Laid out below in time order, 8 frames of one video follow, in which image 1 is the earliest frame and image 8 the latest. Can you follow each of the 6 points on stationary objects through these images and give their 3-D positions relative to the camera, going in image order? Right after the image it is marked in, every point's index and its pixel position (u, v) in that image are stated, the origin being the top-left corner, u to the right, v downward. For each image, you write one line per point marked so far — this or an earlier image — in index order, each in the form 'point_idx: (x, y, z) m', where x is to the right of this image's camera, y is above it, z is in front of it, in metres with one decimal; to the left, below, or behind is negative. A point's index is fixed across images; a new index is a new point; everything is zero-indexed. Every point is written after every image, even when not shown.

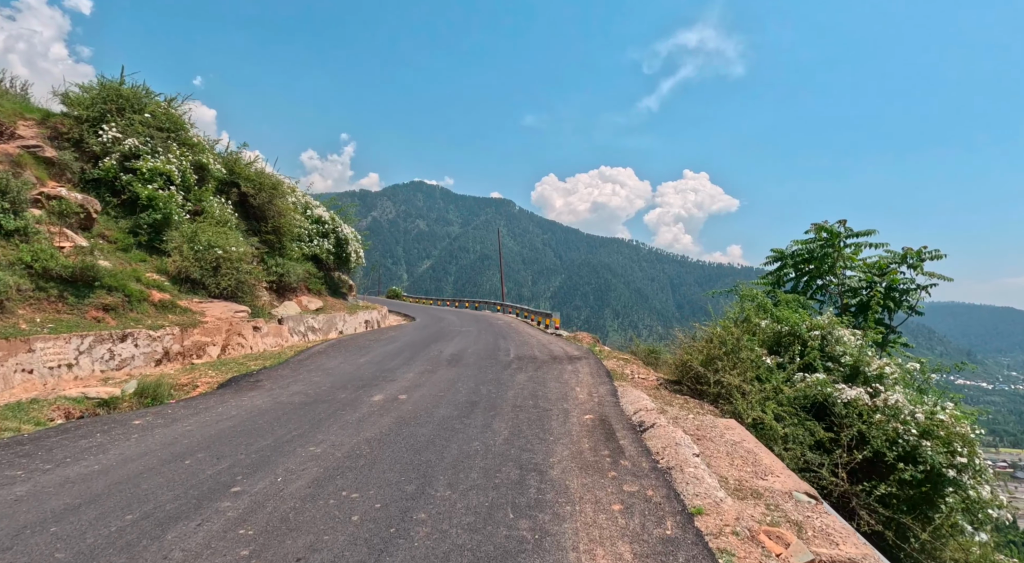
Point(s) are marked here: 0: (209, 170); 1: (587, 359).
0: (-9.2, +3.4, +16.4) m
1: (+1.6, -1.7, +11.7) m
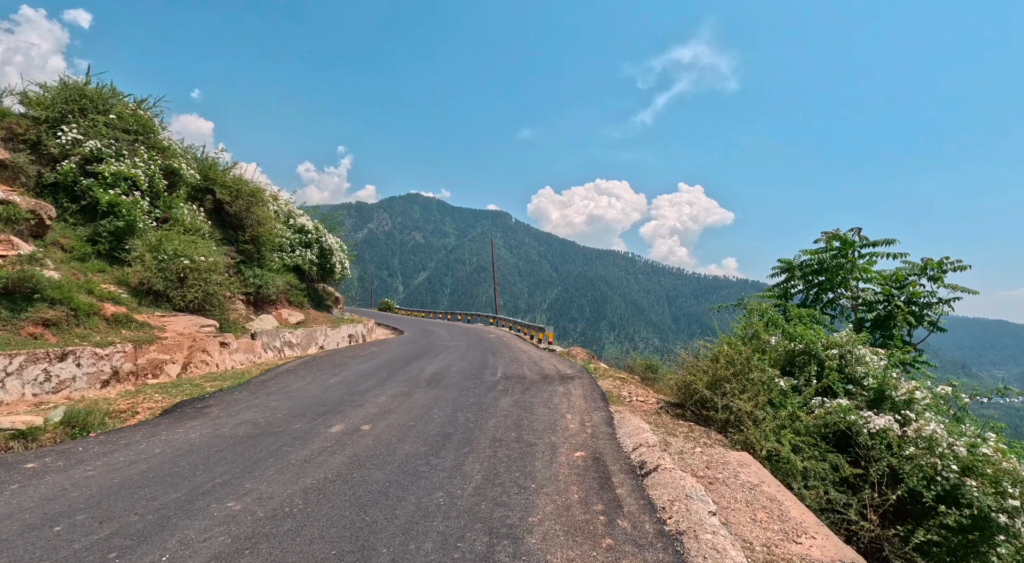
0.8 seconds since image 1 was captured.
0: (-9.5, +3.0, +15.4) m
1: (+1.4, -1.9, +10.8) m
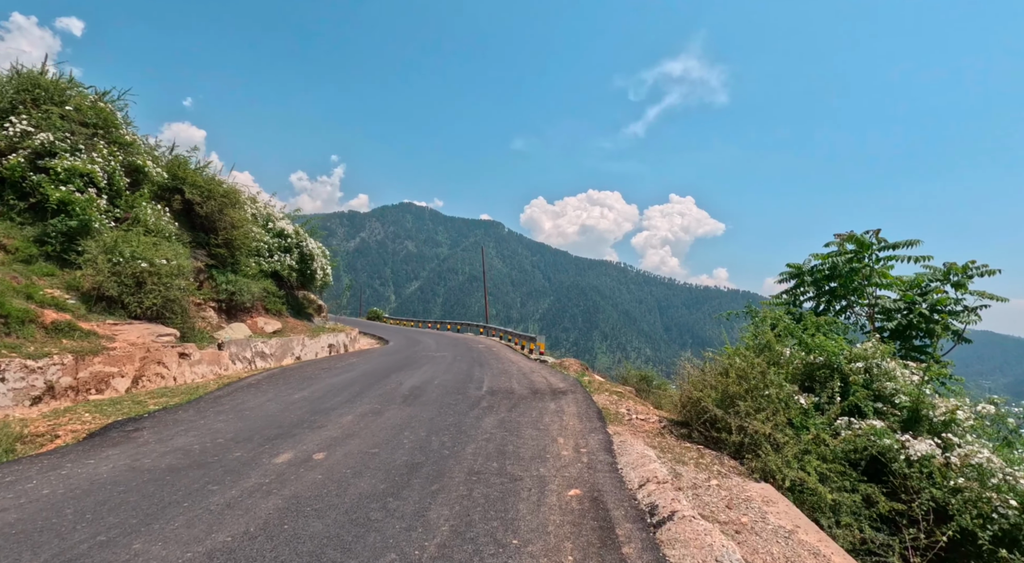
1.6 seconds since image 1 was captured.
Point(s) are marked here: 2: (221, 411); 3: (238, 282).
0: (-9.8, +2.9, +14.4) m
1: (+1.1, -2.0, +9.8) m
2: (-4.0, -1.8, +7.4) m
3: (-8.7, 0.0, +17.1) m
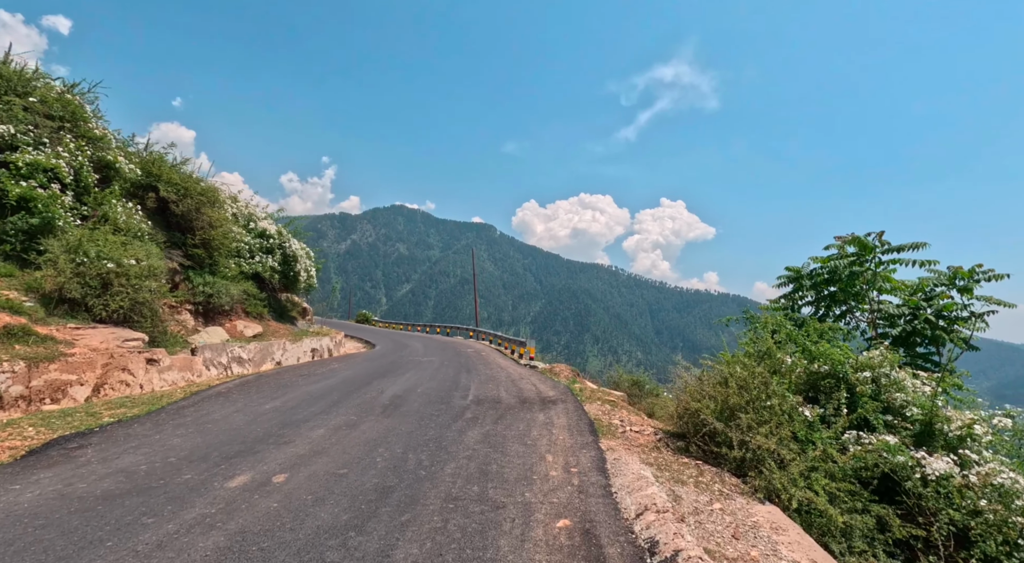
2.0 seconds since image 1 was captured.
0: (-10.0, +2.9, +13.7) m
1: (+0.9, -2.1, +9.3) m
2: (-4.2, -1.8, +6.8) m
3: (-9.0, -0.1, +16.5) m
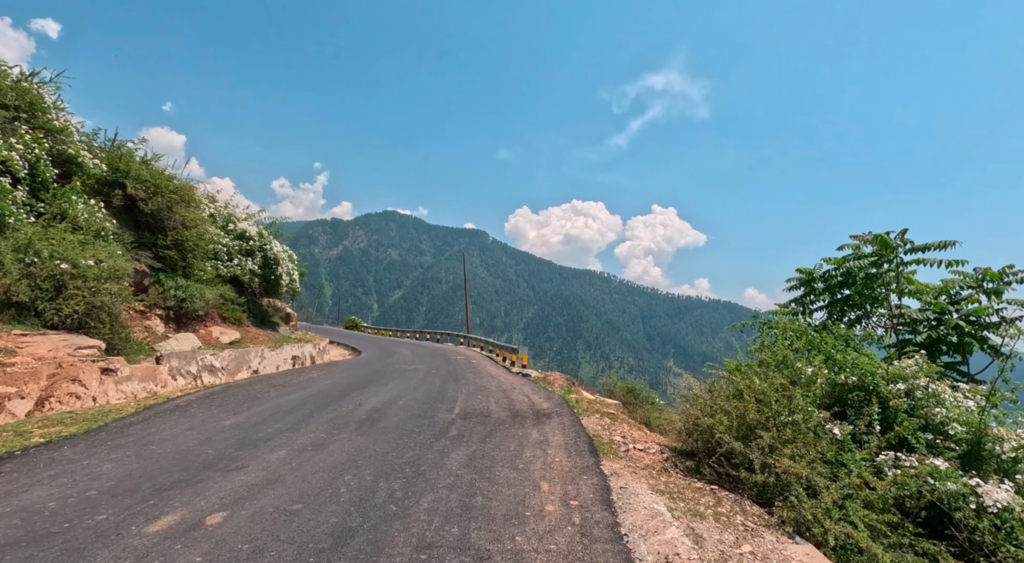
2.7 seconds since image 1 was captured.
0: (-10.3, +2.8, +12.8) m
1: (+0.8, -2.1, +8.4) m
2: (-4.3, -1.8, +5.9) m
3: (-9.3, -0.2, +15.5) m
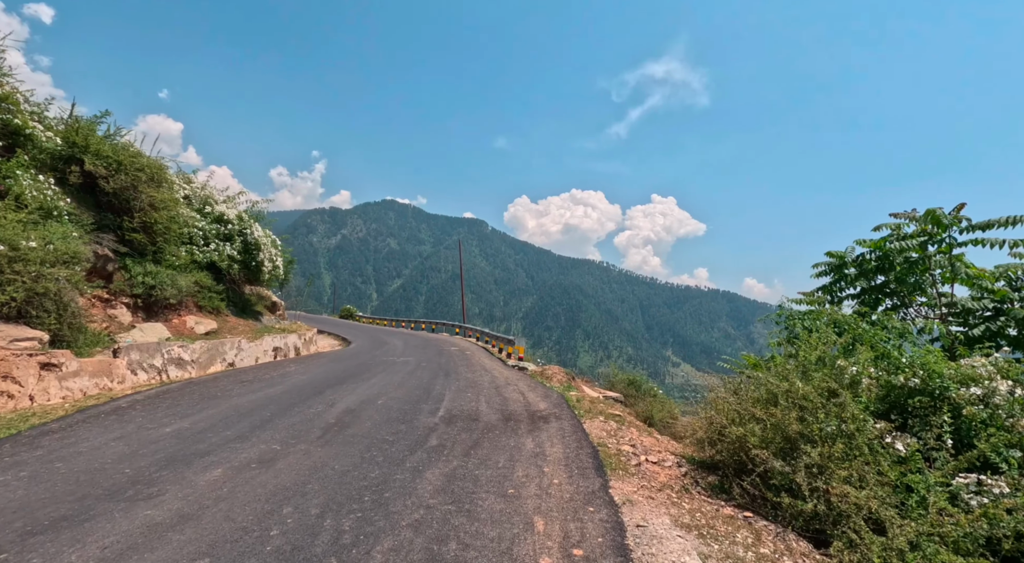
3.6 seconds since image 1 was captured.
0: (-10.4, +3.1, +11.6) m
1: (+0.7, -1.9, +7.3) m
2: (-4.4, -1.6, +4.8) m
3: (-9.4, +0.2, +14.4) m
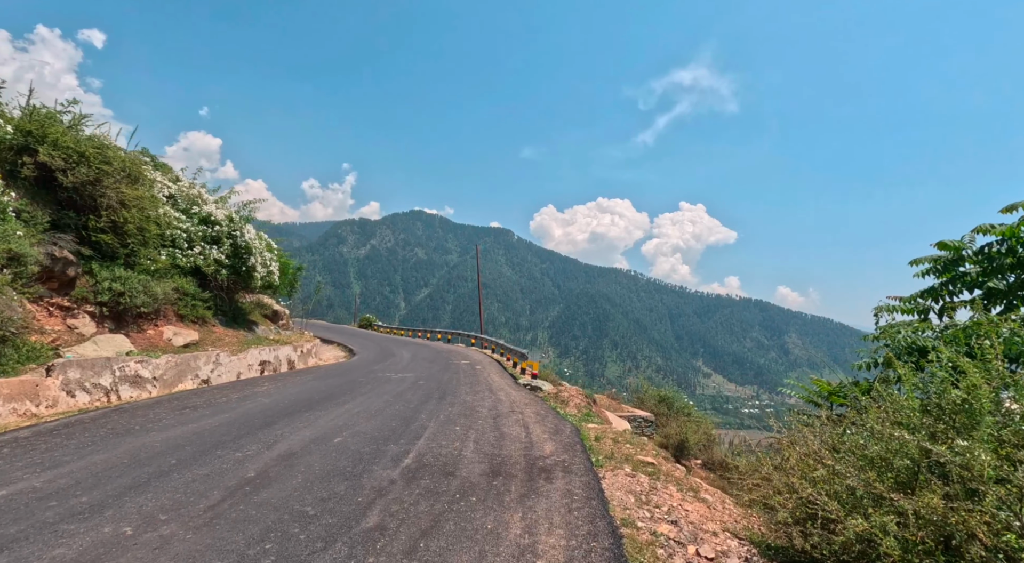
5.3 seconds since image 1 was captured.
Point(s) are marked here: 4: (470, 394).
0: (-10.2, +3.0, +10.1) m
1: (+0.6, -1.9, +5.3) m
2: (-4.6, -1.6, +3.0) m
3: (-9.1, +0.1, +12.8) m
4: (-0.8, -2.3, +11.3) m
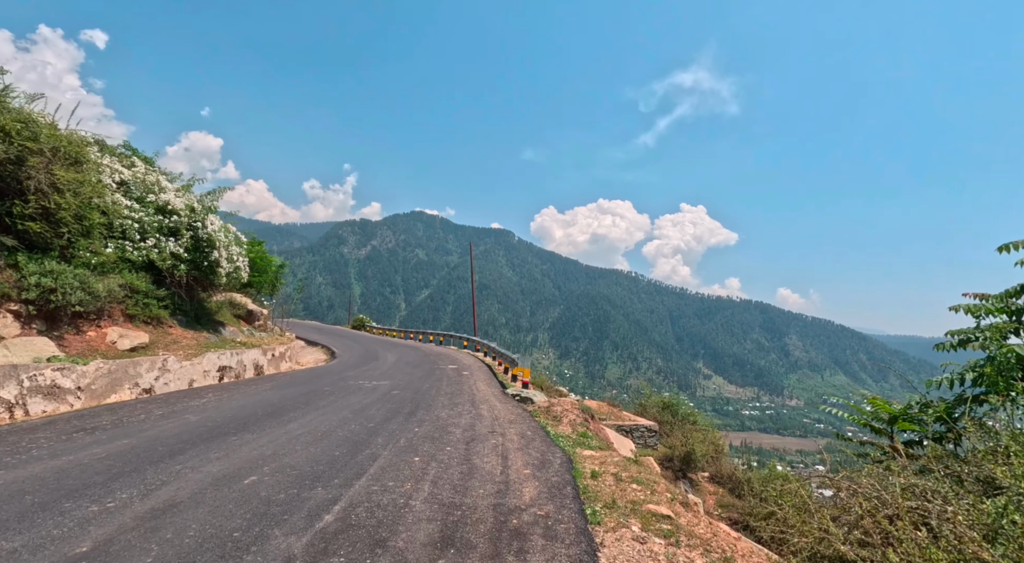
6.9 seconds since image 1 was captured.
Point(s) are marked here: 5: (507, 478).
0: (-10.5, +3.1, +8.5) m
1: (+0.3, -1.8, +3.6) m
2: (-4.9, -1.5, +1.4) m
3: (-9.4, +0.2, +11.2) m
4: (-1.1, -2.2, +9.6) m
5: (0.0, -1.9, +5.2) m
